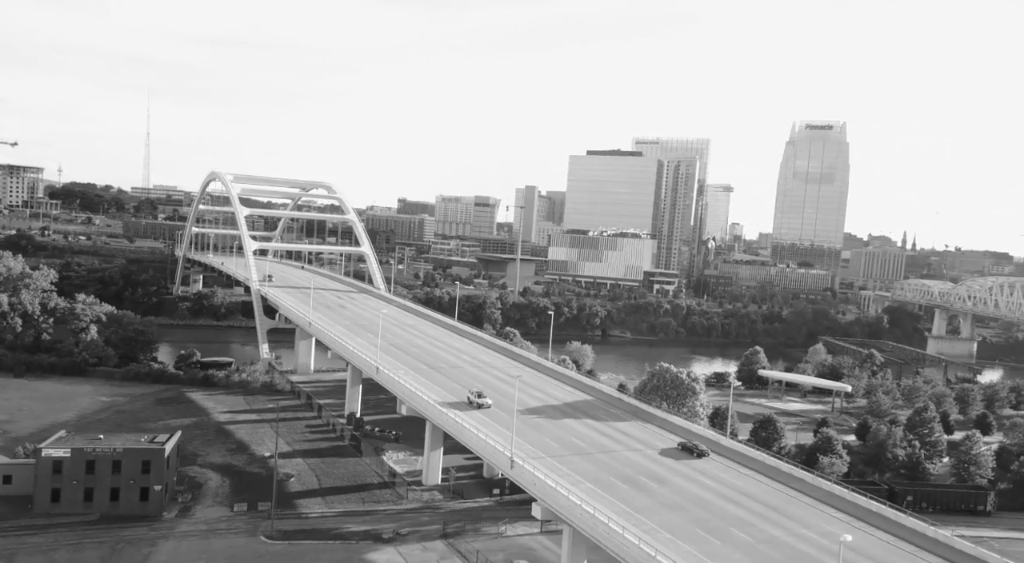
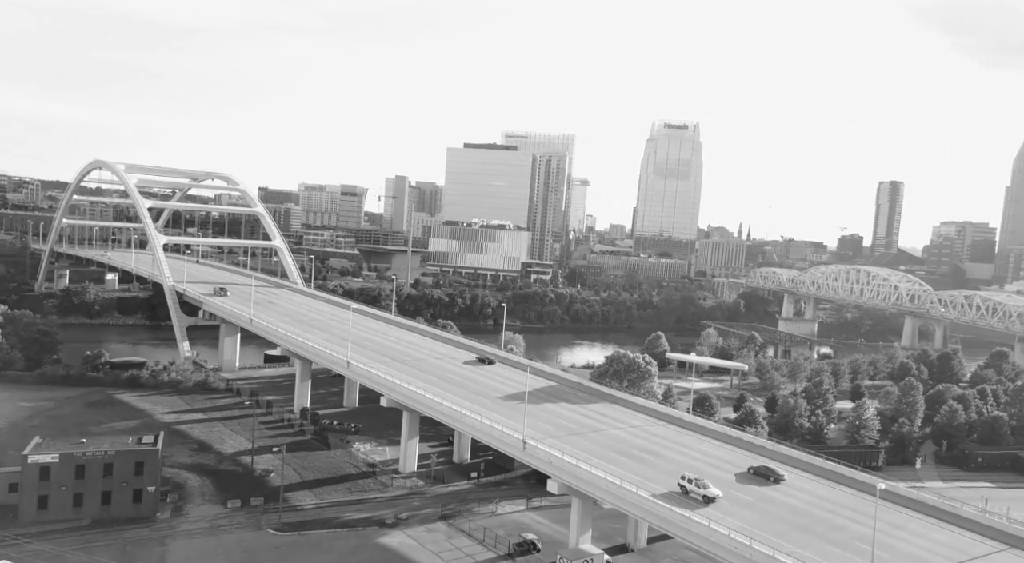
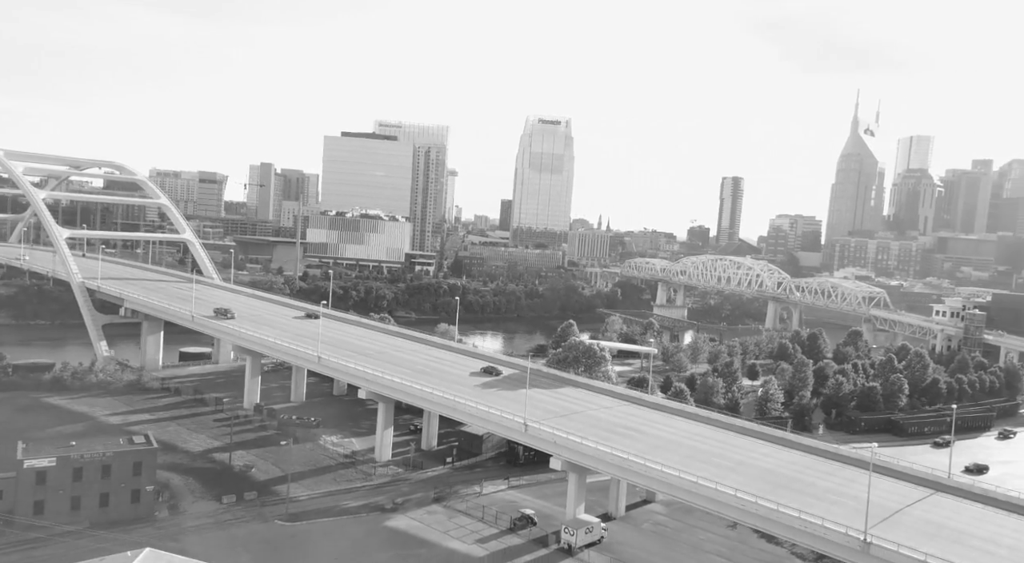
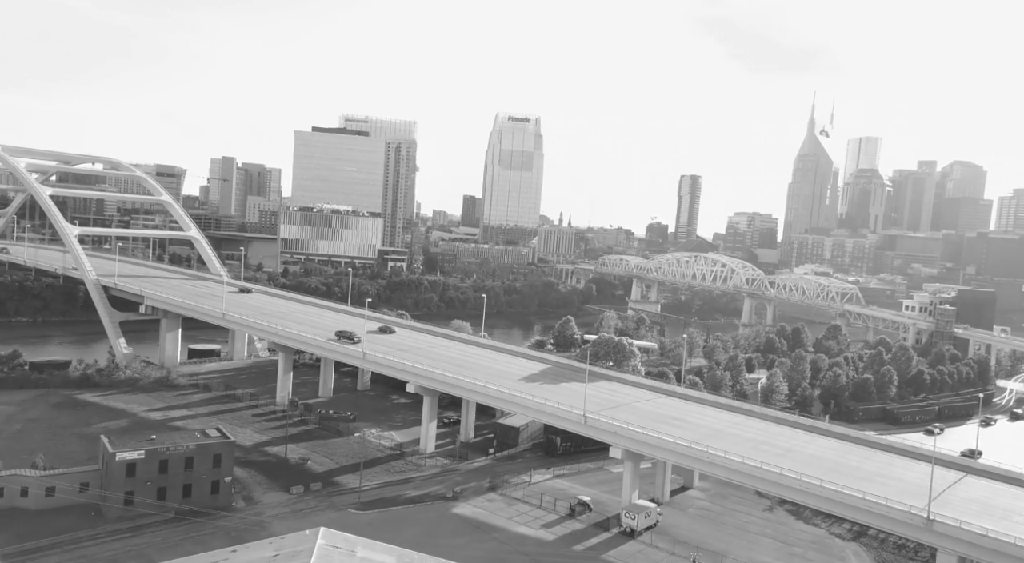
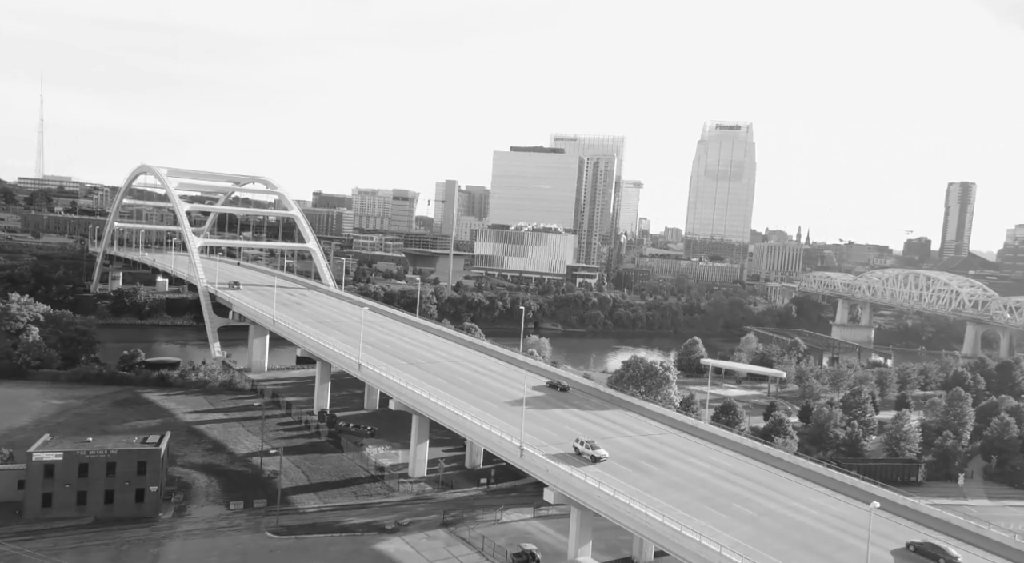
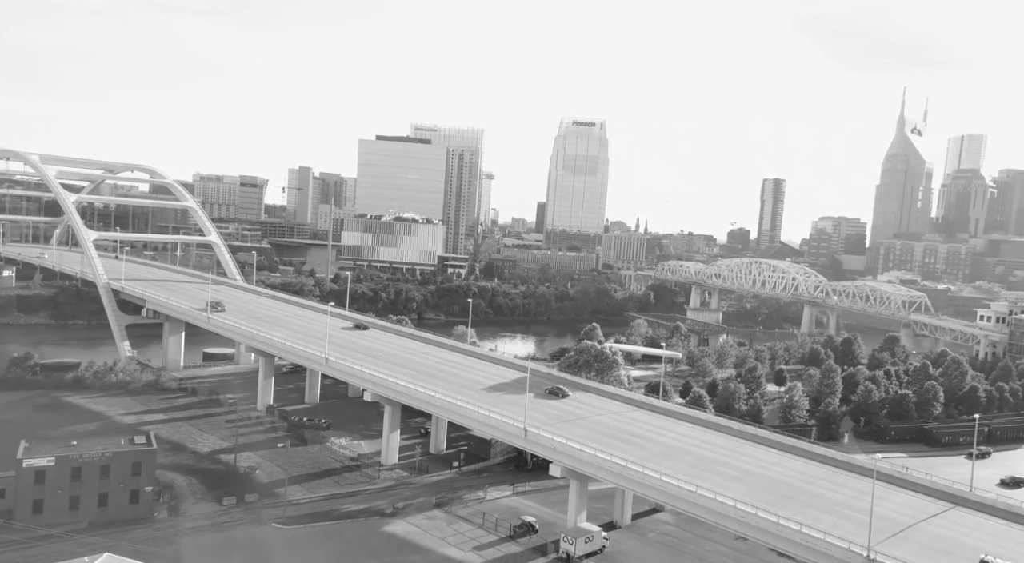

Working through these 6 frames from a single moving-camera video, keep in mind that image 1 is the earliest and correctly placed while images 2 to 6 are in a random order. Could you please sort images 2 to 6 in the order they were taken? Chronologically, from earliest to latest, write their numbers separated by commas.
5, 2, 6, 3, 4
